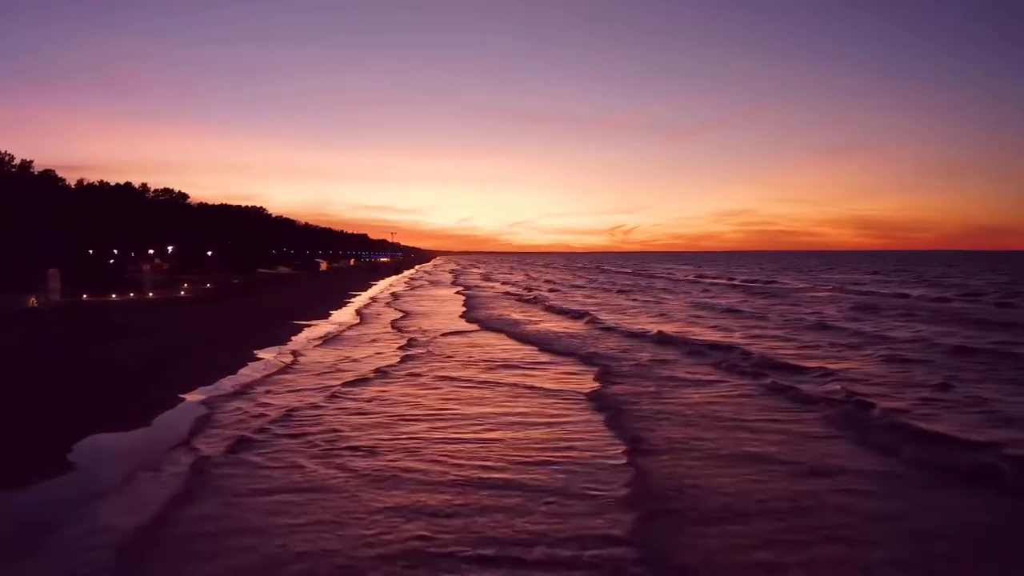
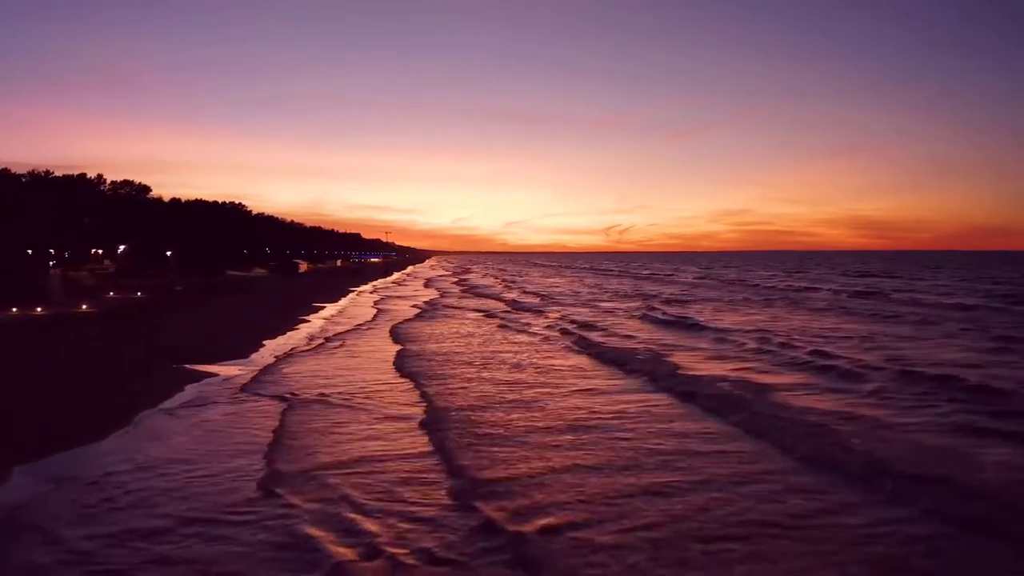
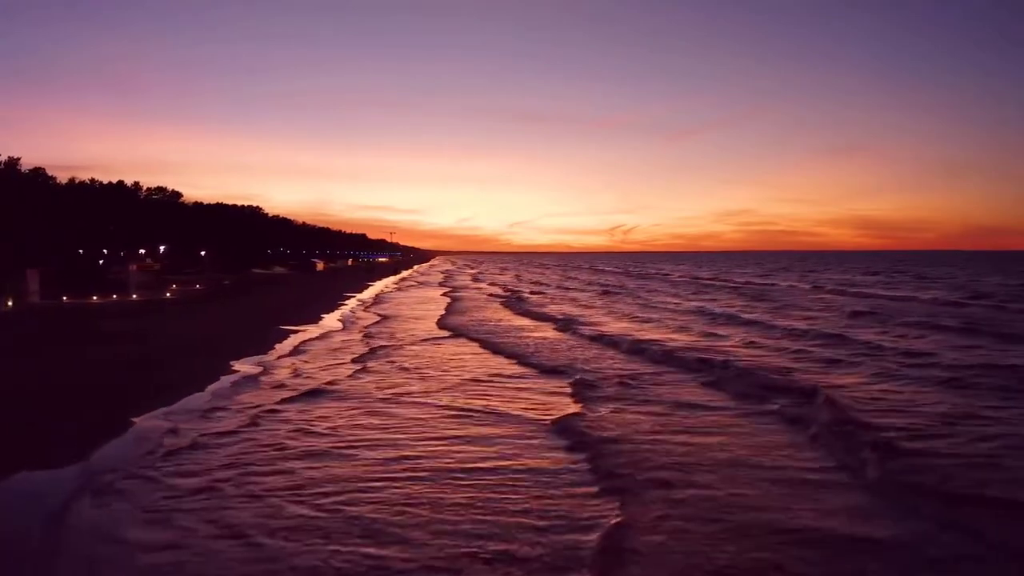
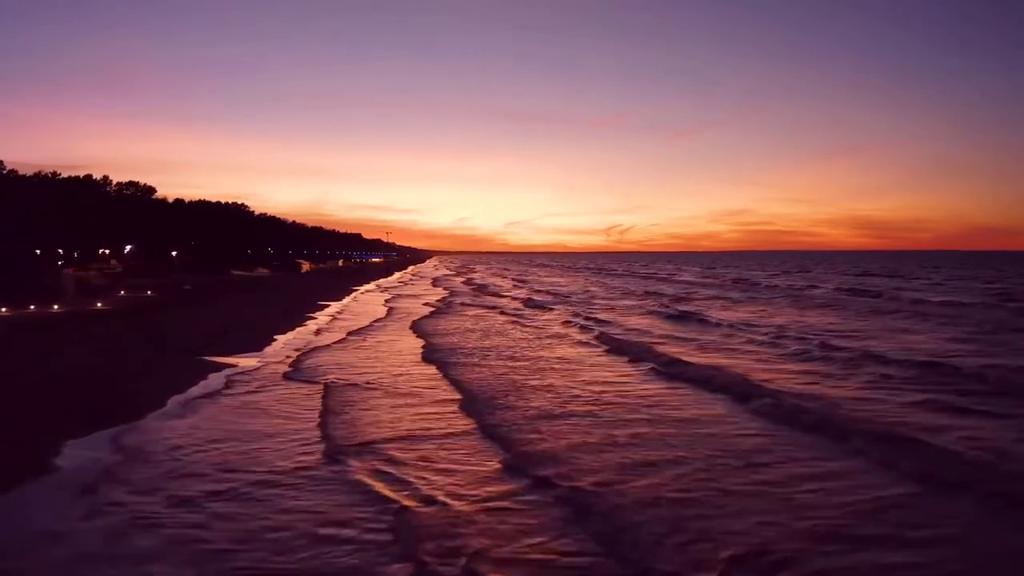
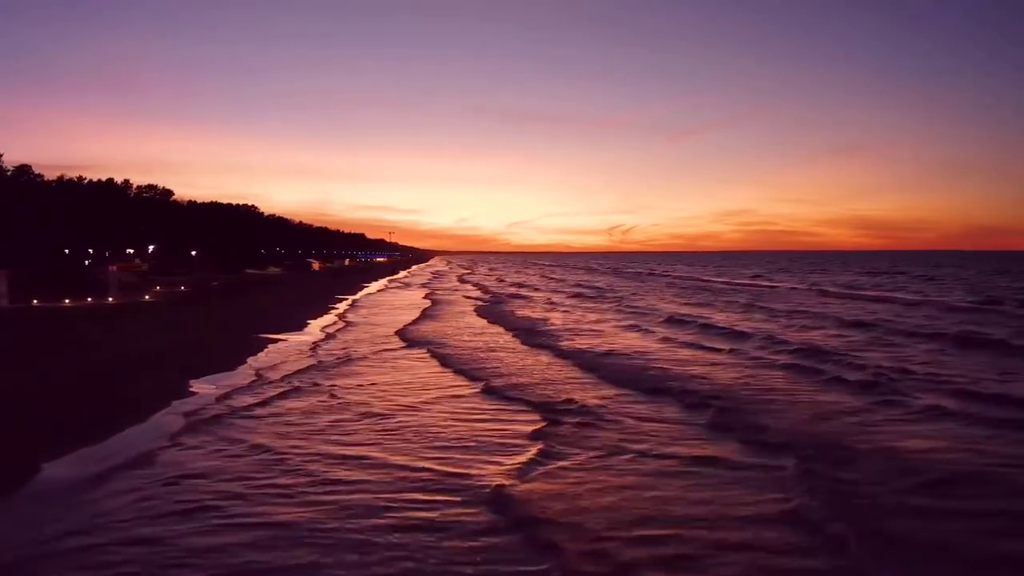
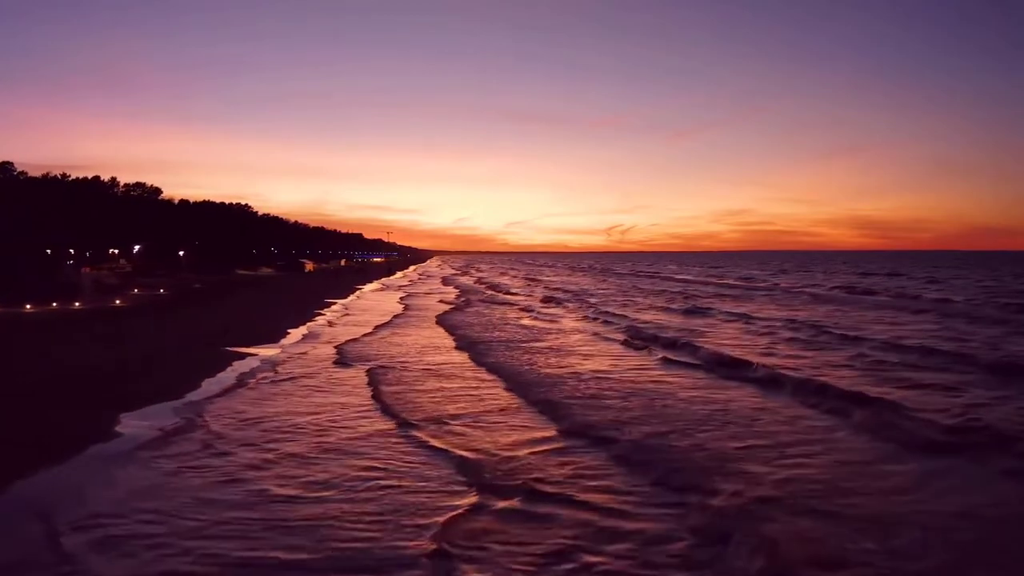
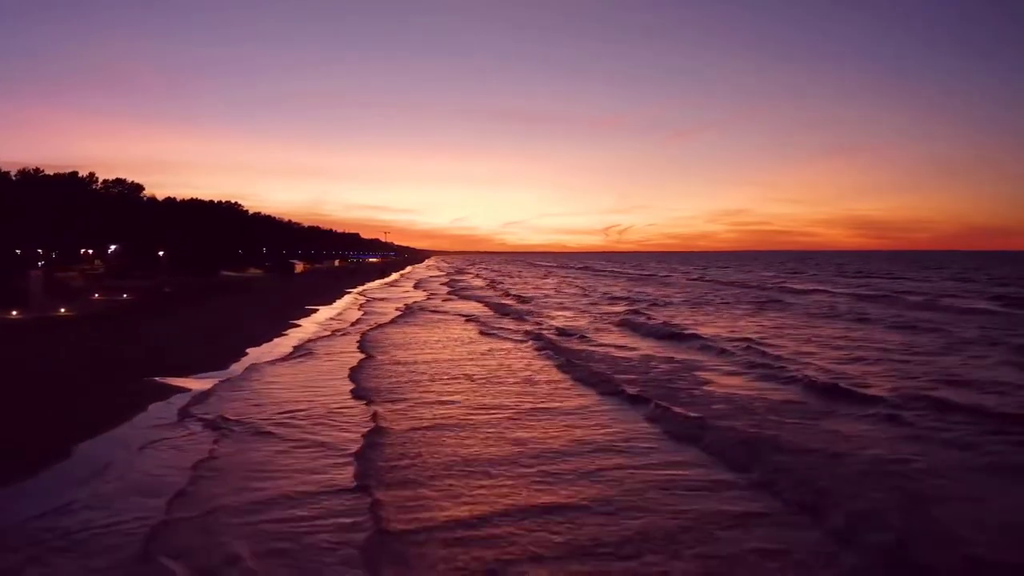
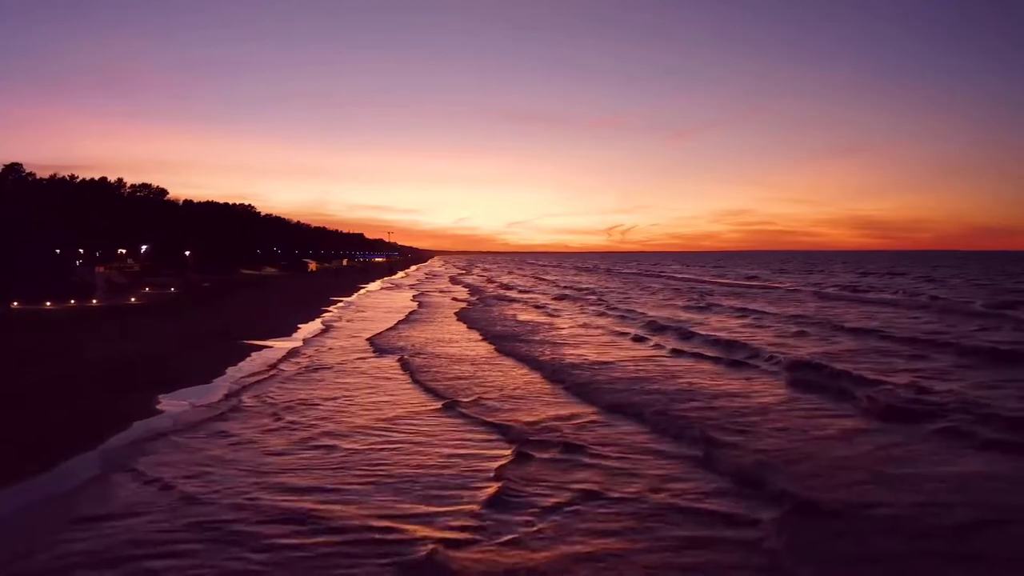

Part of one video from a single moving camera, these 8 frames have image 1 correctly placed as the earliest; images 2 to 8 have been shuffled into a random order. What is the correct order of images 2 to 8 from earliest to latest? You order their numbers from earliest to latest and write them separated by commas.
3, 5, 8, 6, 4, 2, 7
